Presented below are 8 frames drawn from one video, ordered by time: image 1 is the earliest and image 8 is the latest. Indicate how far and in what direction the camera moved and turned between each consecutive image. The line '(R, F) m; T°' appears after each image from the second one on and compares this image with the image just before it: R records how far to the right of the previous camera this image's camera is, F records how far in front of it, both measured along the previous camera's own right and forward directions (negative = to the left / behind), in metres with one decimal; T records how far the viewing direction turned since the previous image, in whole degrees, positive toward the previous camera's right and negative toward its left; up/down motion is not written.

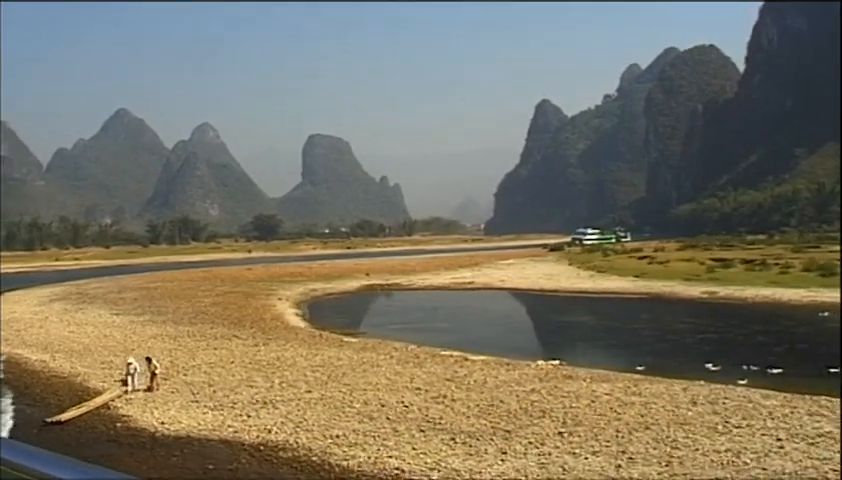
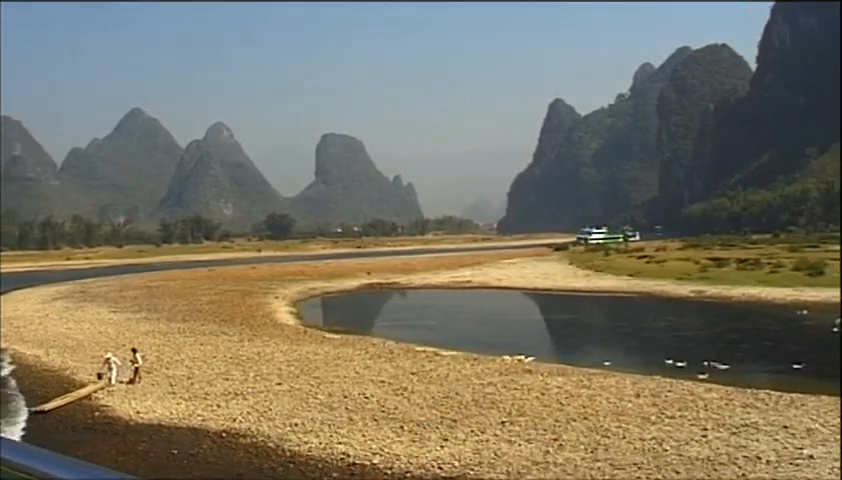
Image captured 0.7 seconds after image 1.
(+0.2, -0.2) m; -1°
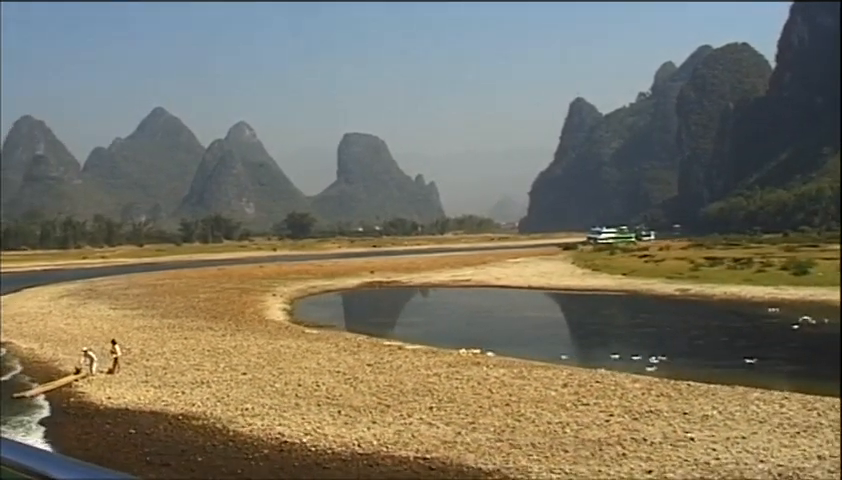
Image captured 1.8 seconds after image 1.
(+0.3, -0.3) m; -1°
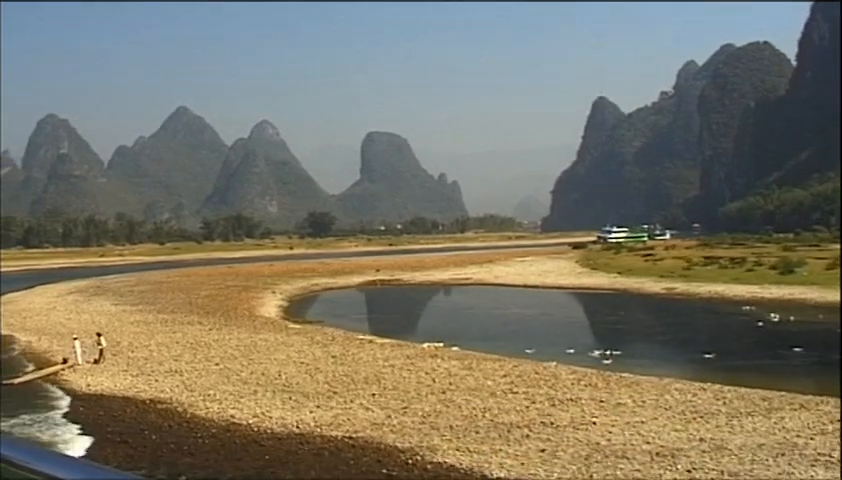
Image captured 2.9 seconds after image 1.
(+0.3, -0.3) m; -1°
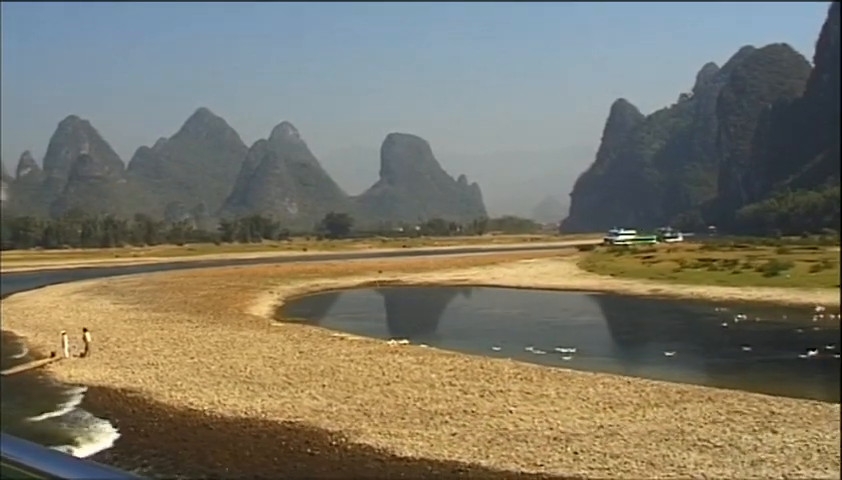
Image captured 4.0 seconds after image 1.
(+0.3, -0.3) m; -1°
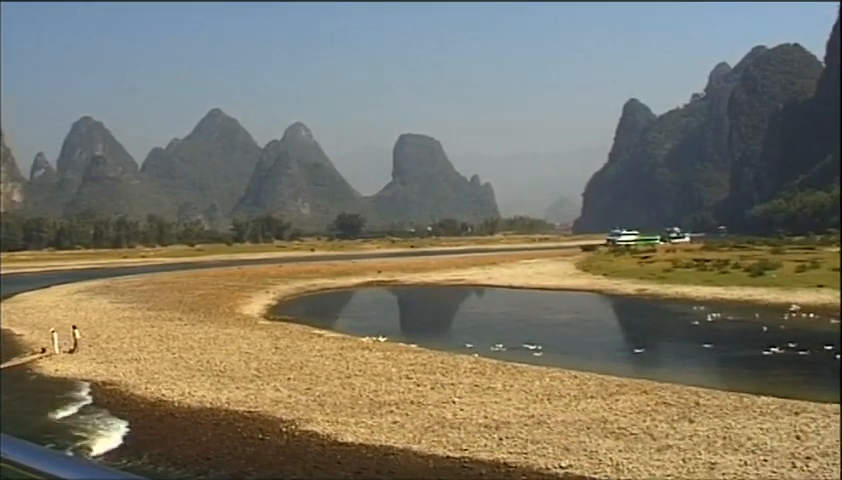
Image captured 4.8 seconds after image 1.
(+0.2, -0.2) m; -1°
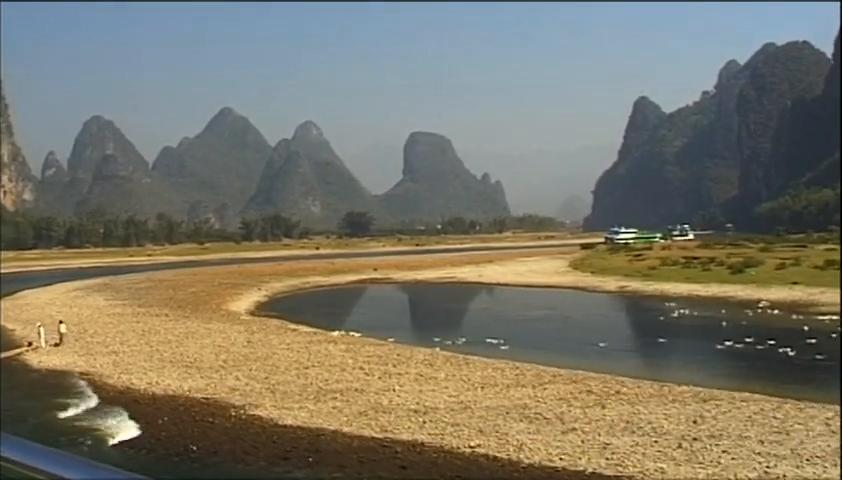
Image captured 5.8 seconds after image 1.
(+0.2, -0.2) m; -1°
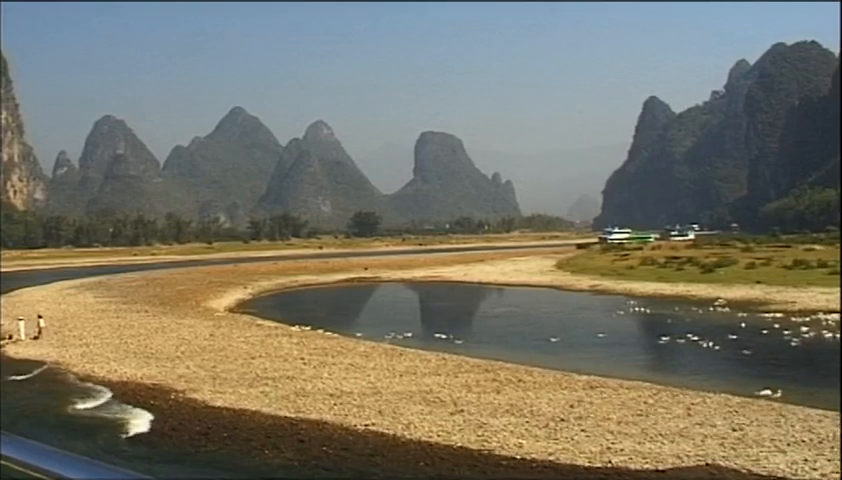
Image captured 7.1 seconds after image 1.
(+0.3, -0.3) m; -1°
